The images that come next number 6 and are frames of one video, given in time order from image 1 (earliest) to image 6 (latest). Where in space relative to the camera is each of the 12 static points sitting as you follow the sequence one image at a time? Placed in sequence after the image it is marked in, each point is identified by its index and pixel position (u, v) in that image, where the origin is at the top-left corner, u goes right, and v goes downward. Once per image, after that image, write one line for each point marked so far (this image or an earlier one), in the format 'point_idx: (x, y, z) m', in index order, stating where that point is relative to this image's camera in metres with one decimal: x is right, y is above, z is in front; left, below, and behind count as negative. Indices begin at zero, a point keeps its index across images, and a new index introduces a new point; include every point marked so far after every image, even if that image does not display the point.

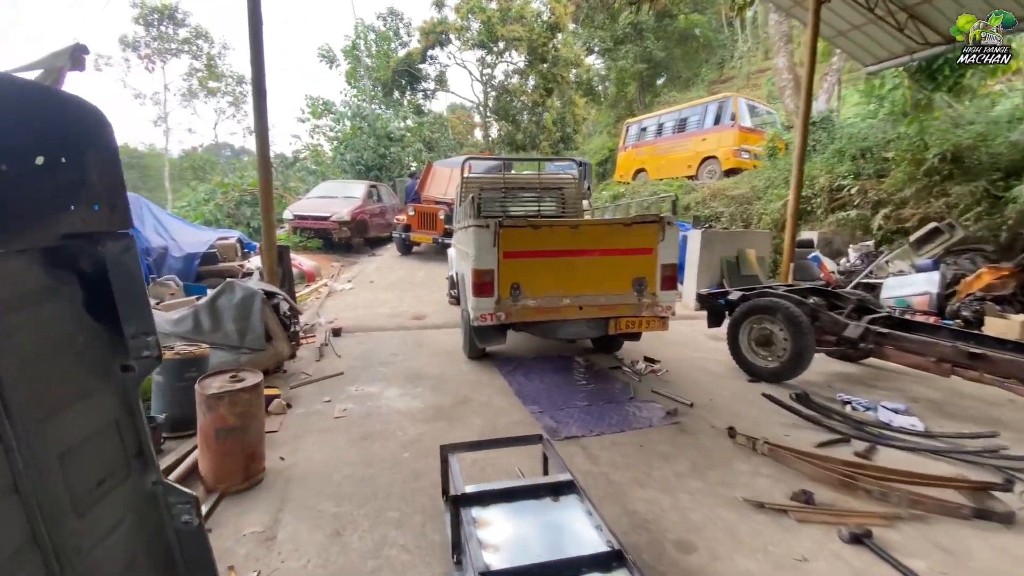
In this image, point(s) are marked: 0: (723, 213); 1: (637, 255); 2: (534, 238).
0: (+4.8, +1.7, +10.8) m
1: (+1.0, +0.3, +3.9) m
2: (+0.2, +0.4, +3.7) m
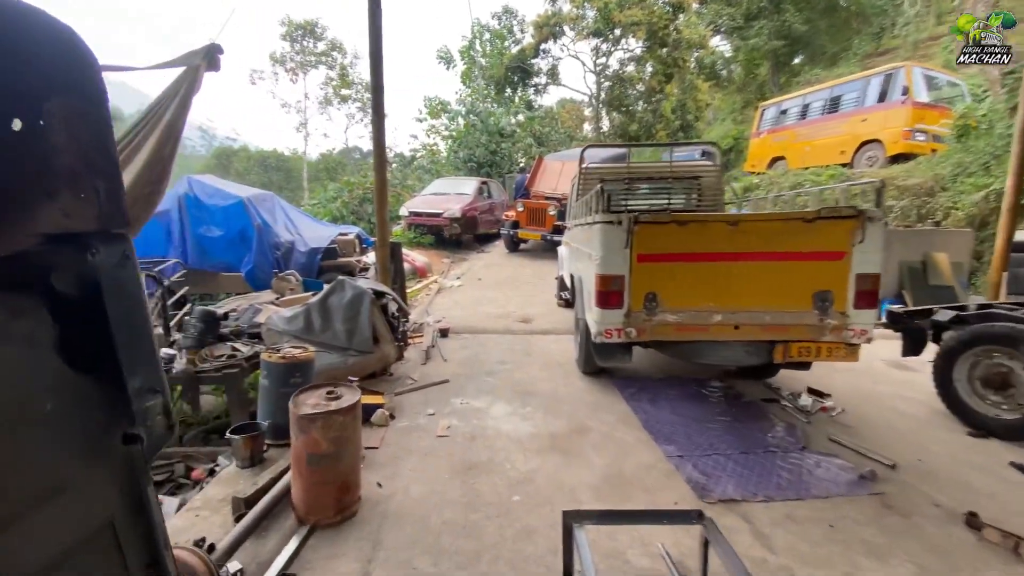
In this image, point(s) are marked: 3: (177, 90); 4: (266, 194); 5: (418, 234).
0: (+7.1, +1.5, +8.9) m
1: (+1.9, +0.2, +3.0) m
2: (+1.0, +0.3, +3.0) m
3: (-2.8, +1.7, +4.0) m
4: (-3.9, +1.5, +7.6) m
5: (-2.2, +1.3, +11.5) m
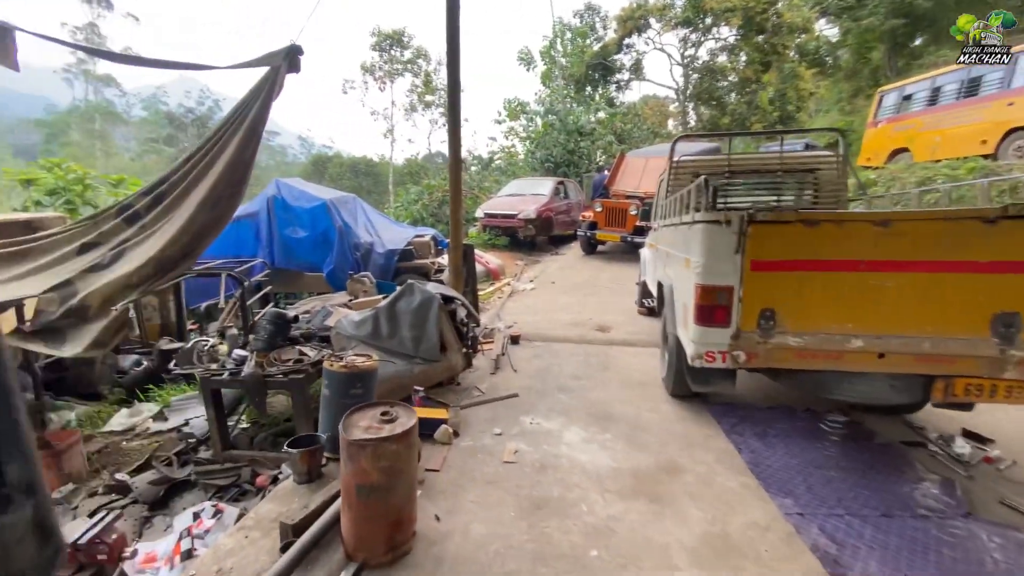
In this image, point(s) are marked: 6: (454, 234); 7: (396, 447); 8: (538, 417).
0: (+8.4, +1.3, +7.3) m
1: (+2.3, +0.1, +2.3) m
2: (+1.5, +0.2, +2.4) m
3: (-2.1, +1.7, +4.0) m
4: (-2.6, +1.5, +7.7) m
5: (-0.4, +1.3, +11.3) m
6: (-0.7, +0.6, +5.6) m
7: (-0.5, -0.7, +2.0) m
8: (+0.2, -0.9, +3.4) m
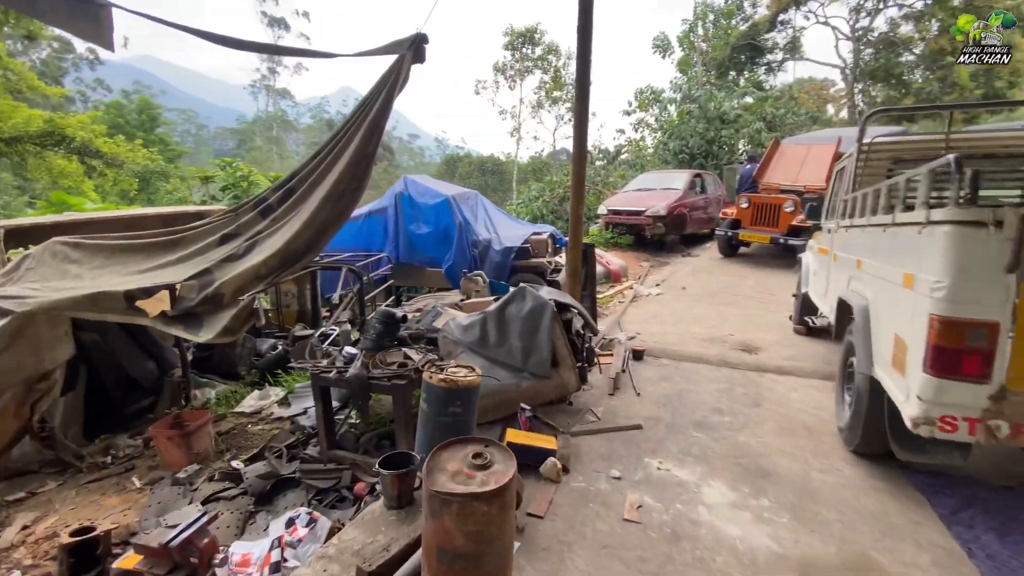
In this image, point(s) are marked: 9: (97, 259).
0: (+9.9, +0.8, +4.6) m
1: (+2.7, -0.1, +1.1) m
2: (+1.9, +0.1, +1.5) m
3: (-1.0, +1.7, +3.9) m
4: (-0.7, +1.5, +7.6) m
5: (+2.3, +1.2, +10.6) m
6: (+0.7, +0.6, +5.1) m
7: (-0.1, -0.7, +1.5) m
8: (+0.9, -1.0, +2.8) m
9: (-3.5, +0.2, +4.0) m
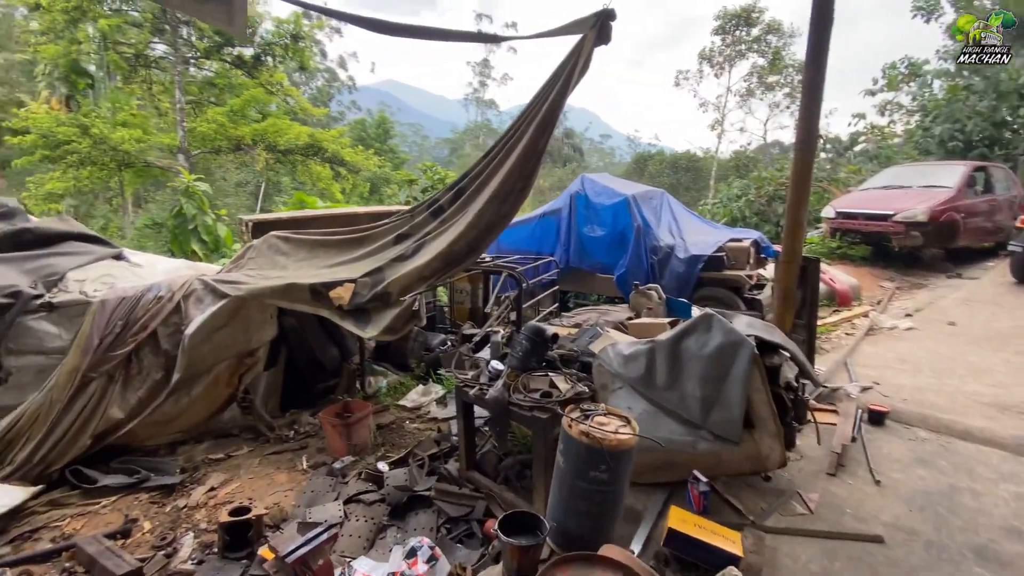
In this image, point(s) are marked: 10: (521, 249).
0: (+10.7, -0.1, +0.1) m
1: (+2.7, -0.4, -0.5) m
2: (+2.1, -0.2, +0.2) m
3: (+0.4, +1.6, +3.5) m
4: (+2.0, +1.4, +6.8) m
5: (+5.9, +0.8, +8.5) m
6: (+2.3, +0.4, +4.0) m
7: (+0.2, -0.8, +0.9) m
8: (+1.5, -1.2, +1.7) m
9: (-2.0, +0.3, +4.5) m
10: (+0.1, +0.6, +7.2) m
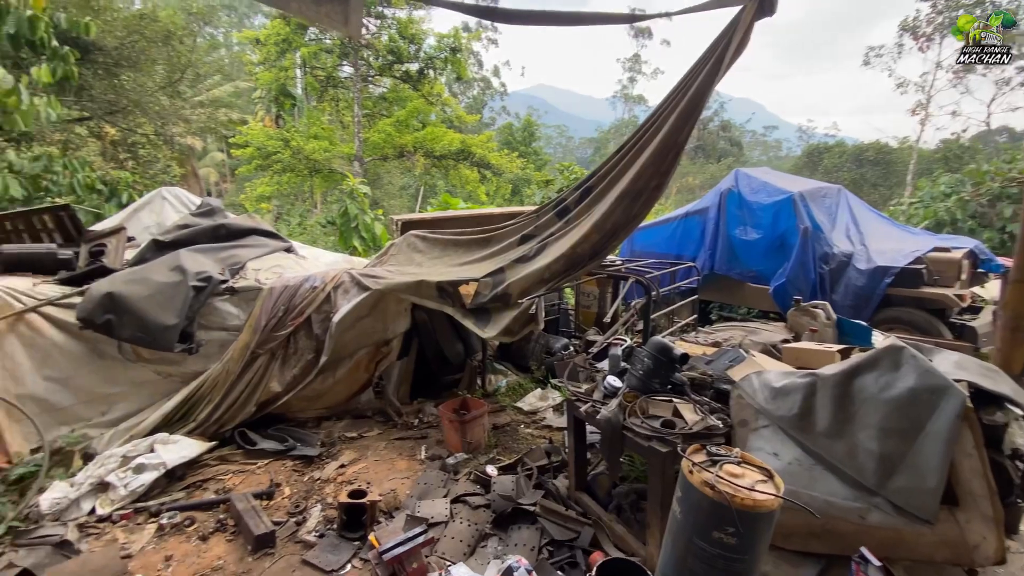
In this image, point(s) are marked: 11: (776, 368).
0: (+10.1, -0.6, -3.1) m
1: (+2.3, -0.6, -1.4) m
2: (+1.9, -0.3, -0.6) m
3: (+1.3, +1.6, +3.0) m
4: (+3.8, +1.2, +5.8) m
5: (+7.9, +0.4, +6.3) m
6: (+3.2, +0.2, +3.0) m
7: (+0.3, -0.8, +0.7) m
8: (+1.8, -1.3, +1.1) m
9: (-0.8, +0.4, +4.7) m
10: (+2.1, +0.5, +6.7) m
11: (+1.3, -0.4, +2.4) m
